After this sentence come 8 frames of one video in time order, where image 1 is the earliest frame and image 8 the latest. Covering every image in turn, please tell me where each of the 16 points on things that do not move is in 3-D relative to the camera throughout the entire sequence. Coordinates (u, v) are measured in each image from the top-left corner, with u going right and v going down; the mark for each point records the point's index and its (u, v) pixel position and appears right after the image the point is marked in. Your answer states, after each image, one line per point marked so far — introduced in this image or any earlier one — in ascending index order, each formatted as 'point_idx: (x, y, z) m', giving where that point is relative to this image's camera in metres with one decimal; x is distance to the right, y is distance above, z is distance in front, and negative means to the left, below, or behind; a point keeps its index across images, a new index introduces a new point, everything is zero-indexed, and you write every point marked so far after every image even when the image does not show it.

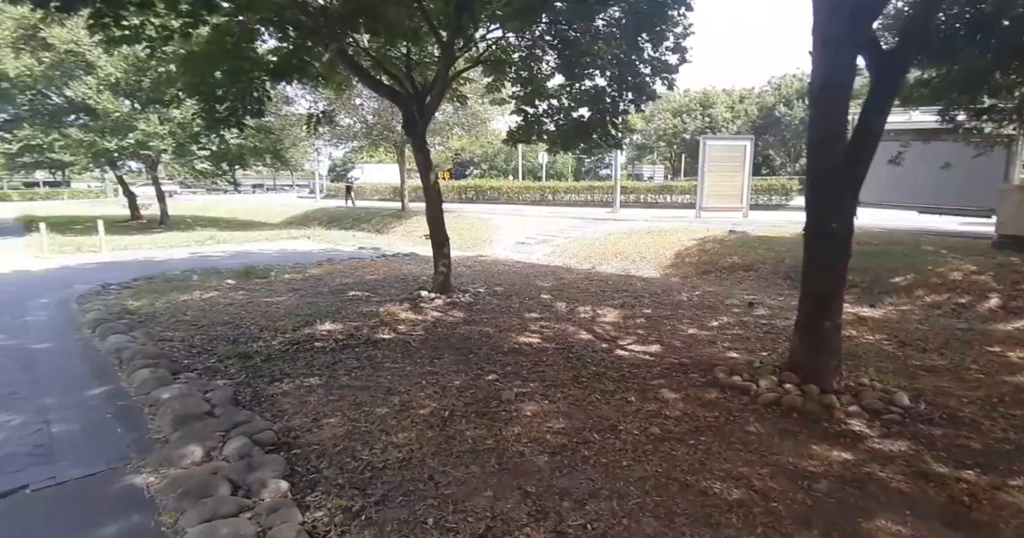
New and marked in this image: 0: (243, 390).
0: (-2.2, -1.0, +4.5) m
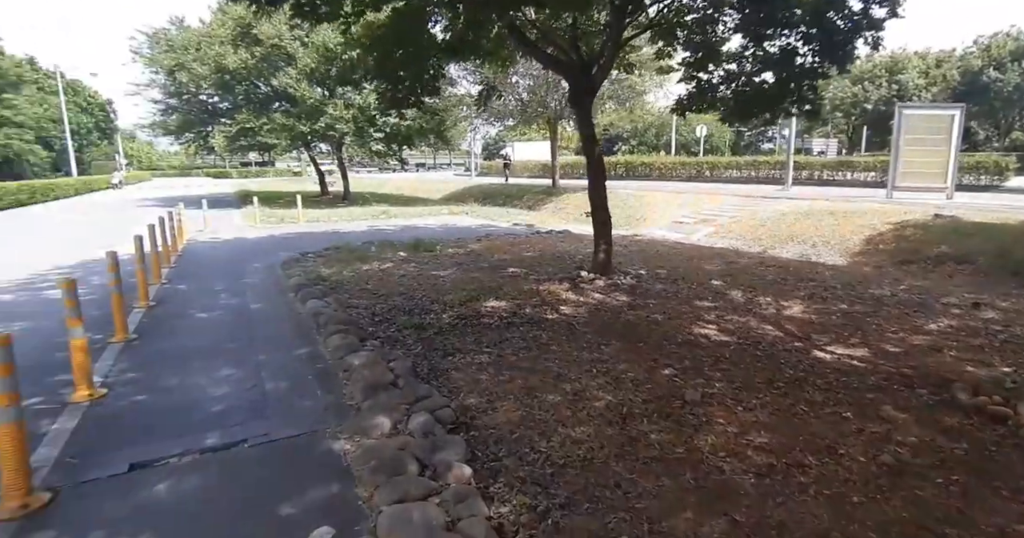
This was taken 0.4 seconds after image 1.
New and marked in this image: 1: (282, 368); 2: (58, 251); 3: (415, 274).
0: (-0.8, -0.8, +4.7) m
1: (-1.8, -0.8, +4.5) m
2: (-9.6, +0.4, +12.0) m
3: (-1.6, -0.1, +8.8) m
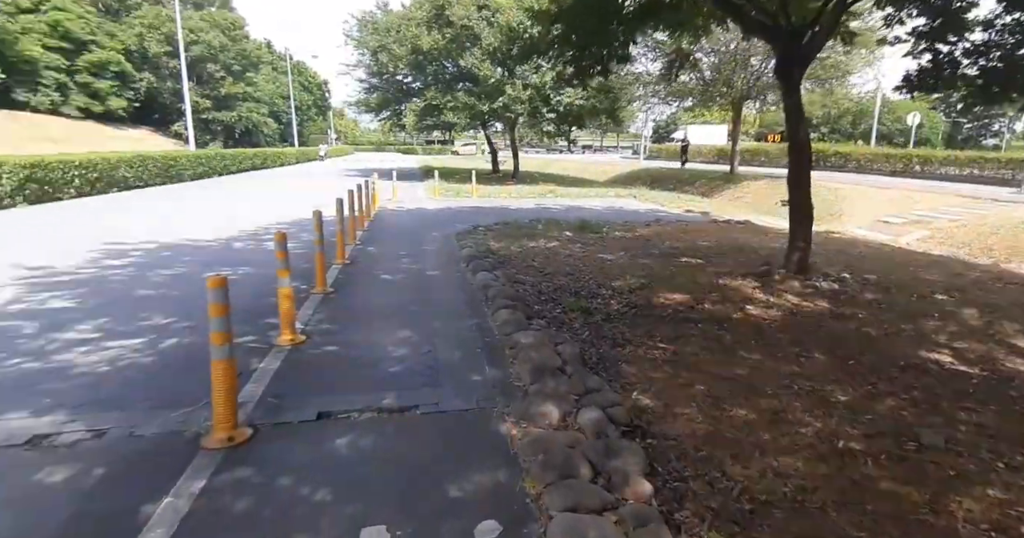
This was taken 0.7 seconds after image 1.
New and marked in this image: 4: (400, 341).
0: (+0.6, -0.6, +4.4) m
1: (-0.5, -0.5, +4.5) m
2: (-5.8, +1.4, +13.8) m
3: (+1.0, +0.2, +8.6) m
4: (-0.9, -0.6, +4.3) m
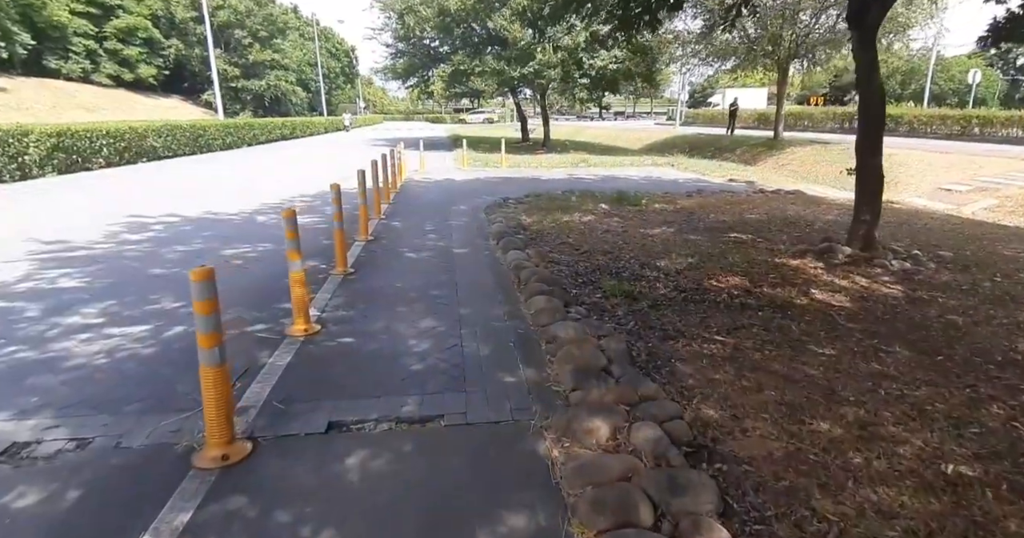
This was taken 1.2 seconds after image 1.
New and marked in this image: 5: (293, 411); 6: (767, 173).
0: (+0.9, -0.5, +3.9) m
1: (-0.2, -0.4, +4.1) m
2: (-5.0, +2.1, +13.4) m
3: (+1.5, +0.6, +8.0) m
4: (-0.6, -0.4, +3.9) m
5: (-1.1, -0.7, +2.9) m
6: (+7.5, +2.8, +16.6) m
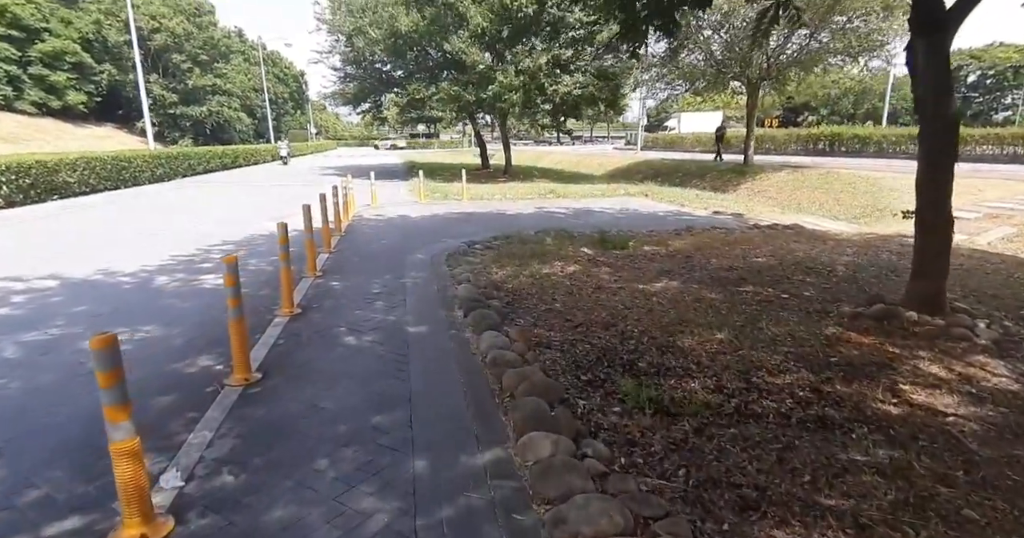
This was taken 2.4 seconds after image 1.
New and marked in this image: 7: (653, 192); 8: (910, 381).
0: (+0.8, -1.1, +2.4) m
1: (-0.3, -1.0, +2.5) m
2: (-5.8, +1.0, +11.6) m
3: (+1.2, -0.2, +6.5) m
4: (-0.7, -1.0, +2.3) m
5: (-1.1, -1.3, +1.2) m
6: (+6.5, +1.9, +15.7) m
7: (+4.3, +2.3, +17.0) m
8: (+2.8, -0.8, +4.0) m
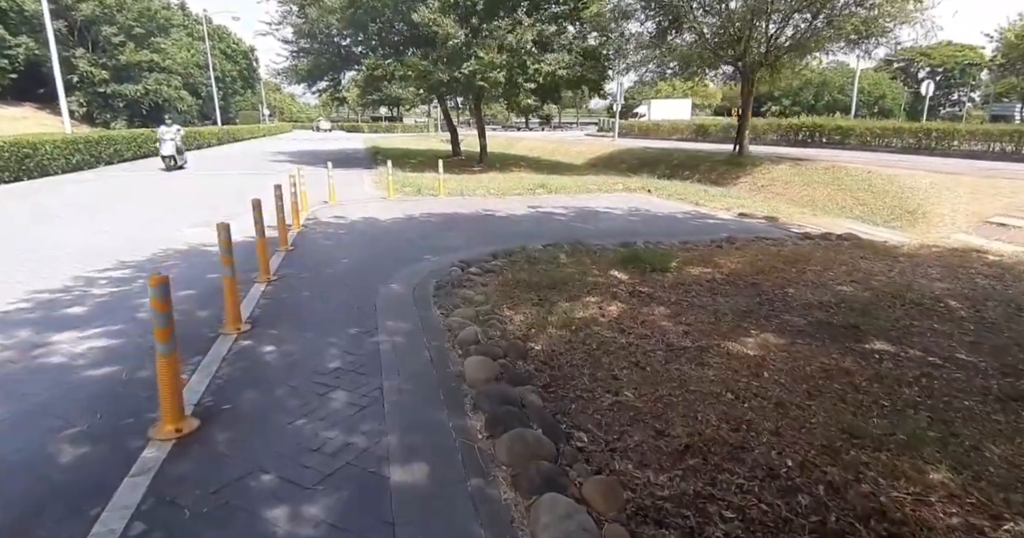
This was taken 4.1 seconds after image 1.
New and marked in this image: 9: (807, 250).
0: (+1.3, -1.6, +0.4) m
1: (+0.2, -1.5, +0.4) m
2: (-5.9, +0.7, +9.1) m
3: (+1.4, -0.6, +4.5) m
4: (-0.2, -1.6, +0.2) m
5: (-0.5, -1.8, -0.9) m
6: (+6.1, +1.7, +13.9) m
7: (+3.8, +2.2, +15.1) m
8: (+3.2, -1.2, +2.1) m
9: (+4.0, +0.2, +7.7) m
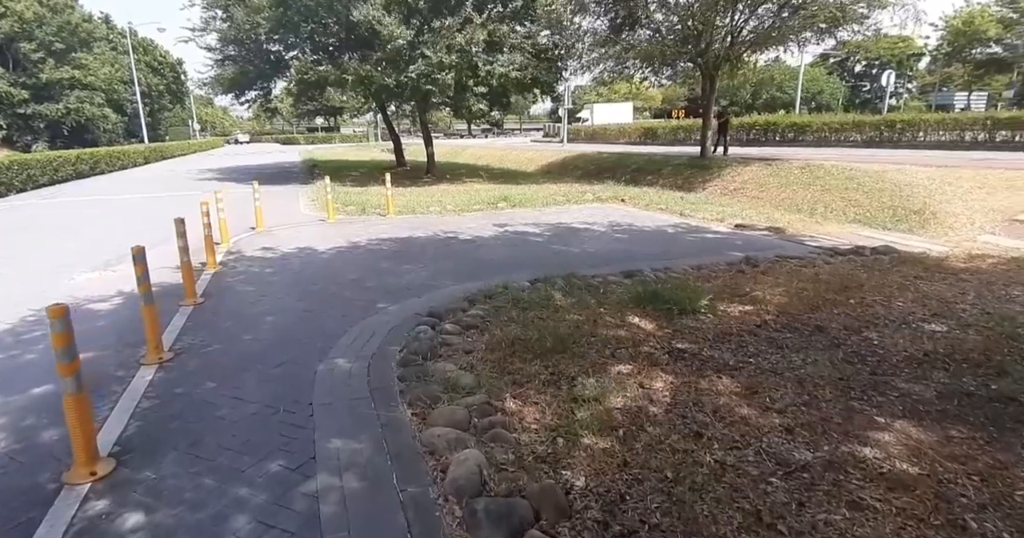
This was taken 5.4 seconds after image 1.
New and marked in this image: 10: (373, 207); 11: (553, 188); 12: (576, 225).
0: (+1.8, -1.9, -1.2) m
1: (+0.7, -1.9, -1.2) m
2: (-6.2, -0.1, +6.9) m
3: (+1.5, -0.9, +3.0) m
4: (+0.4, -1.9, -1.5) m
5: (+0.1, -2.2, -2.6) m
6: (+5.2, +1.5, +12.8) m
7: (+2.8, +1.8, +13.8) m
8: (+3.5, -1.4, +0.7) m
9: (+3.8, 0.0, +6.4) m
10: (-3.1, +1.4, +12.4) m
11: (+1.1, +2.2, +15.3) m
12: (+1.1, +0.8, +9.8) m
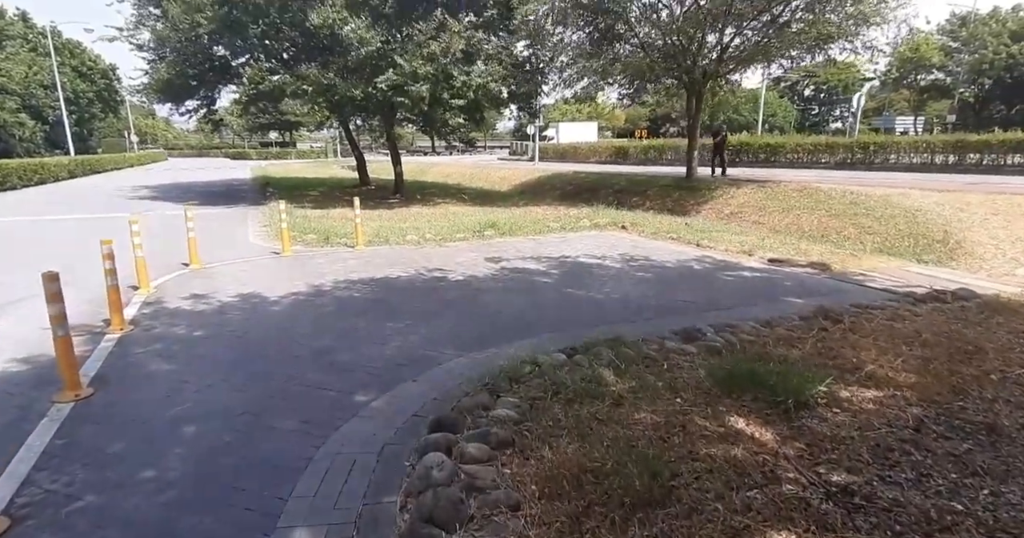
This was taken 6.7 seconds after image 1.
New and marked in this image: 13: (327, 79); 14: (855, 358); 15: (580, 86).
0: (+2.5, -2.2, -2.7) m
1: (+1.4, -2.2, -2.8) m
2: (-6.0, -0.7, +4.9) m
3: (+1.9, -1.3, +1.5) m
4: (+1.1, -2.2, -3.1) m
5: (+0.9, -2.5, -4.2) m
6: (+4.9, +0.8, +11.6) m
7: (+2.5, +1.1, +12.4) m
8: (+4.1, -1.8, -0.7) m
9: (+4.0, -0.6, +5.0) m
10: (-3.3, +0.6, +10.6) m
11: (+0.7, +1.4, +13.8) m
12: (+1.1, +0.1, +8.2) m
13: (-5.1, +5.4, +15.8) m
14: (+2.8, -0.7, +4.3) m
15: (+2.4, +6.0, +18.7) m
